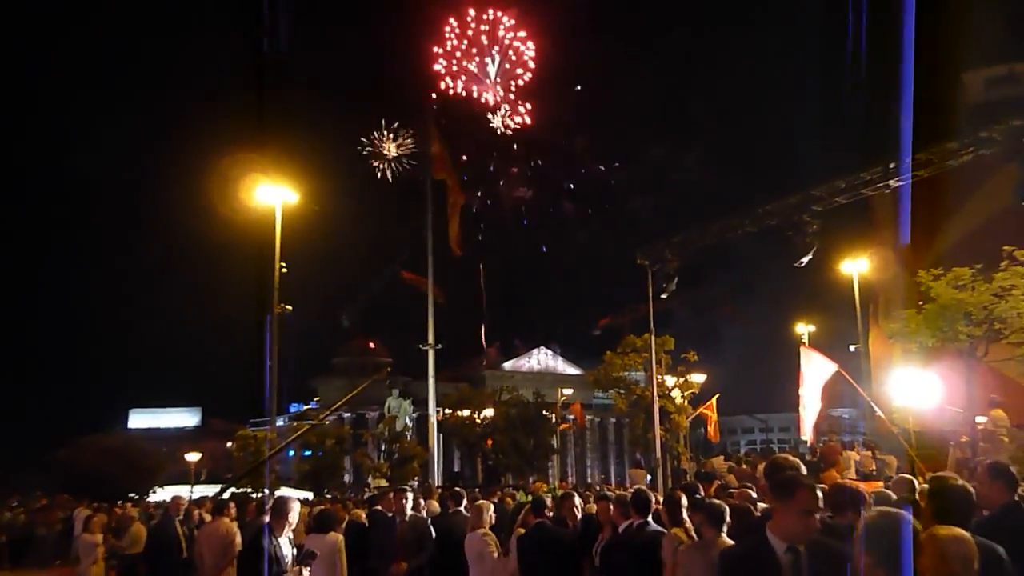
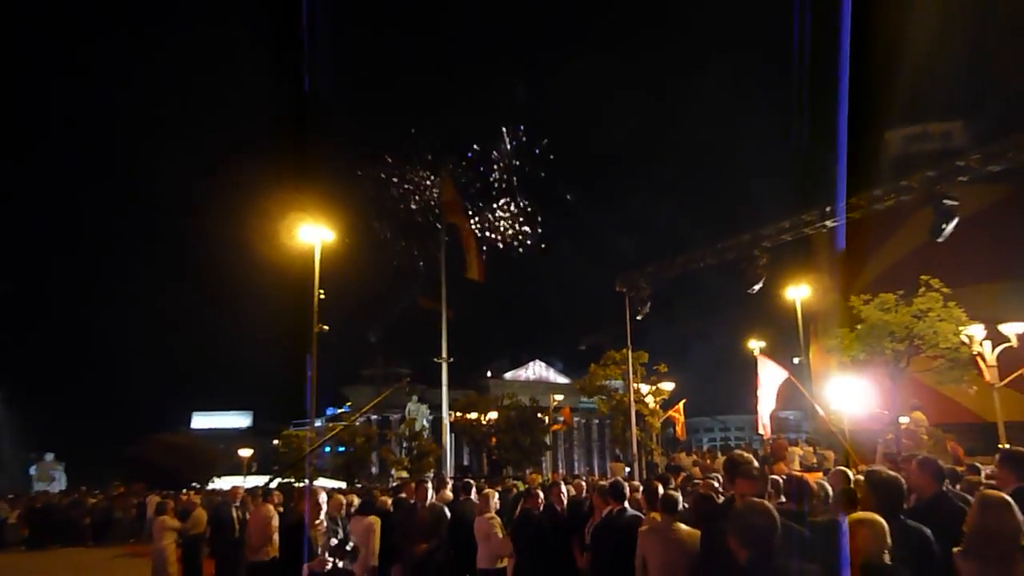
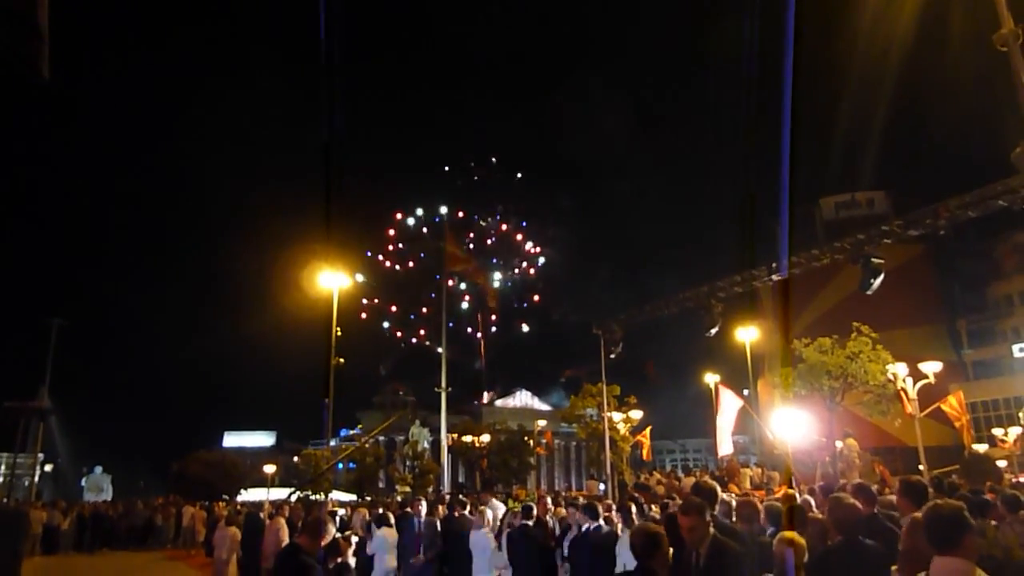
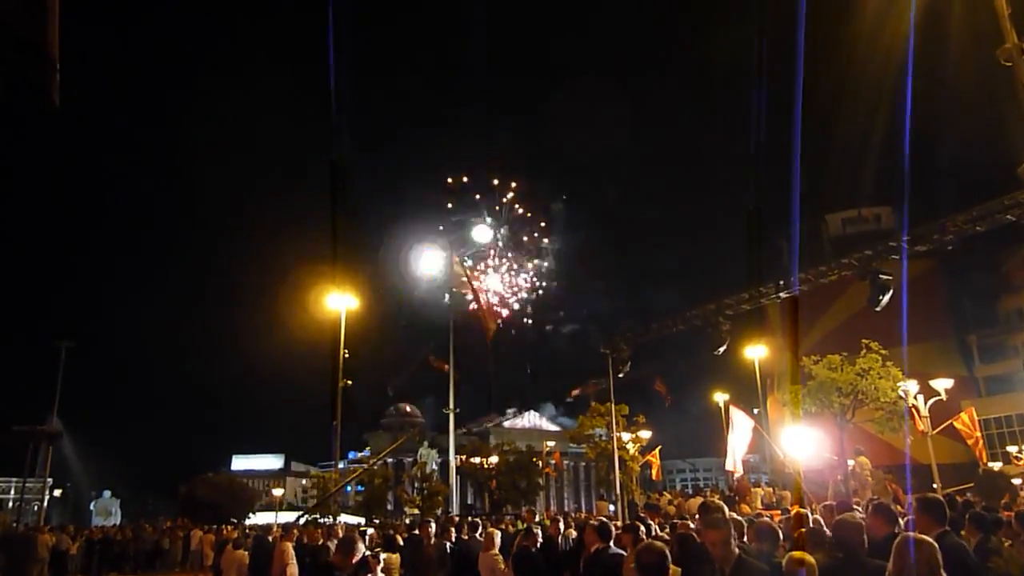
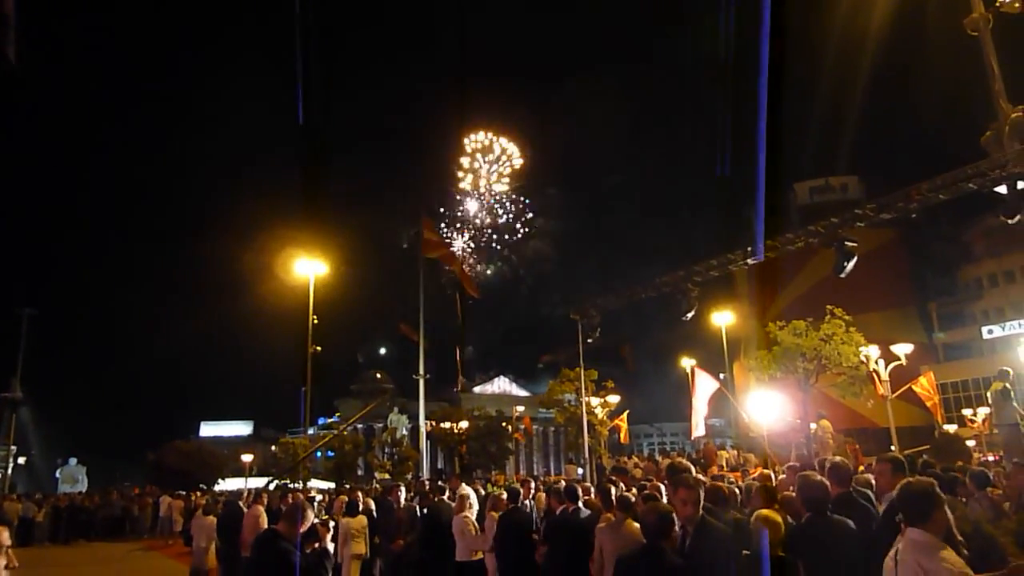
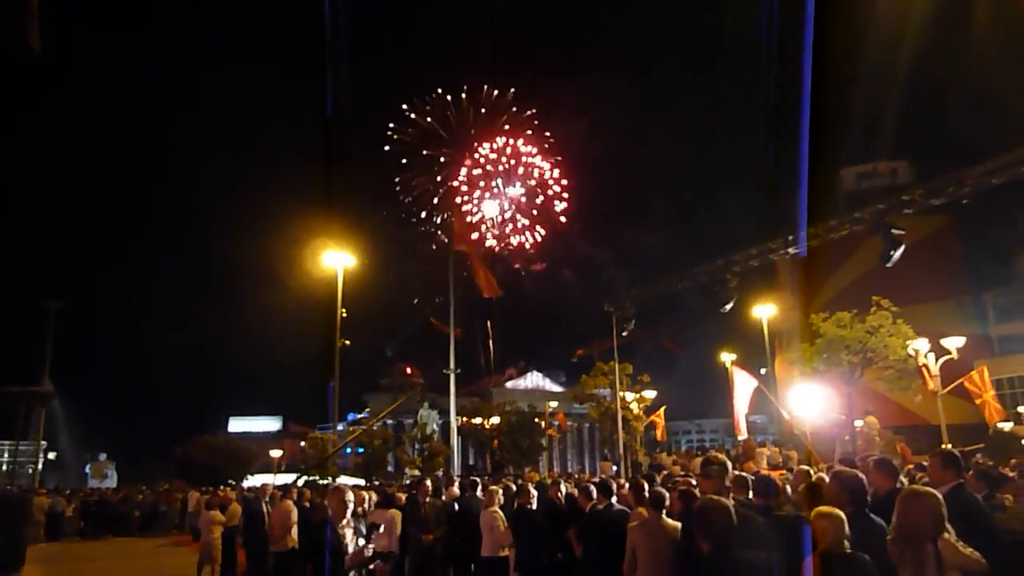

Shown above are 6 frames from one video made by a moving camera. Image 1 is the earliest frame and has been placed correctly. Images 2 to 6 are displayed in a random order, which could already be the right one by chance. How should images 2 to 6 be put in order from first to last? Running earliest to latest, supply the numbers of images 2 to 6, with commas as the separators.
2, 6, 4, 3, 5
